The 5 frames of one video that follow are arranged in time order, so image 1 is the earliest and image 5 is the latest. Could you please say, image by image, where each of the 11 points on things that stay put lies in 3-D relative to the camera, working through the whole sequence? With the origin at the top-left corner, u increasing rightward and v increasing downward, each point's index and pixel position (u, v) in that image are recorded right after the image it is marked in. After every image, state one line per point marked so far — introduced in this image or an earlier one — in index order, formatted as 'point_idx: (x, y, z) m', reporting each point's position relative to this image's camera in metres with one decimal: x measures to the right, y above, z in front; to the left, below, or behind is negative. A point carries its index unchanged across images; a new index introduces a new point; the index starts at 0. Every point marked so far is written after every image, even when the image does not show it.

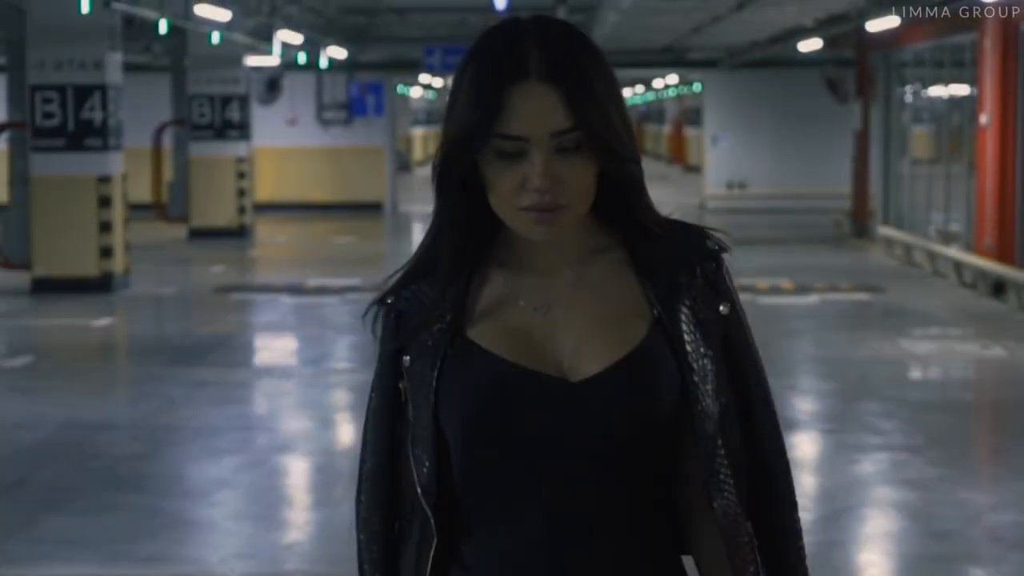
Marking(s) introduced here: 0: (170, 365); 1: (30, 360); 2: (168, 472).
0: (-2.4, -0.5, +10.1) m
1: (-3.4, -0.5, +10.1) m
2: (-1.9, -1.0, +8.0) m
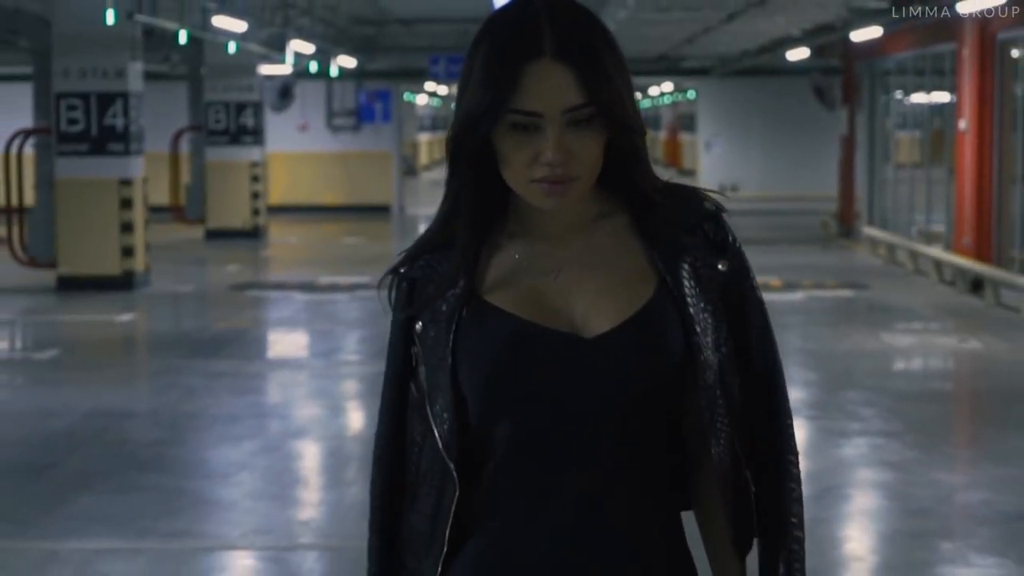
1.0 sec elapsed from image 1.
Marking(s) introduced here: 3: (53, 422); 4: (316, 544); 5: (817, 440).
0: (-2.4, -0.5, +10.6) m
1: (-3.4, -0.5, +10.6) m
2: (-1.9, -1.0, +8.5) m
3: (-2.9, -0.9, +9.0) m
4: (-1.0, -1.3, +7.2) m
5: (+1.9, -0.9, +8.7) m
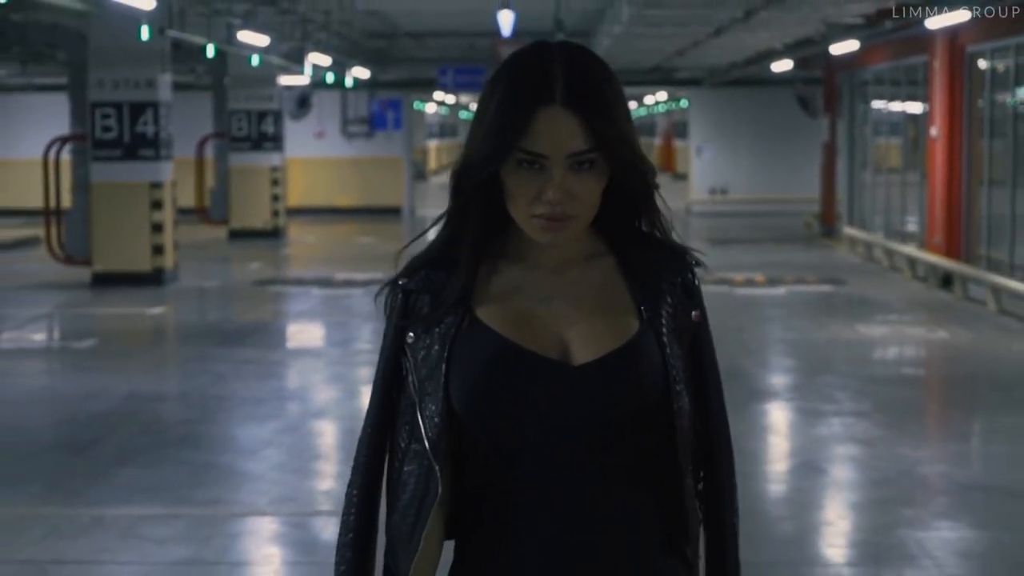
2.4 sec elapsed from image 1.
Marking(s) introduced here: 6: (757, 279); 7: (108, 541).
0: (-2.4, -0.5, +11.4) m
1: (-3.4, -0.4, +11.4) m
2: (-1.9, -1.0, +9.3) m
3: (-2.9, -0.8, +9.8) m
4: (-1.0, -1.3, +7.9) m
5: (+1.9, -0.9, +9.4) m
6: (+2.7, +0.1, +15.4) m
7: (-2.2, -1.4, +7.5) m
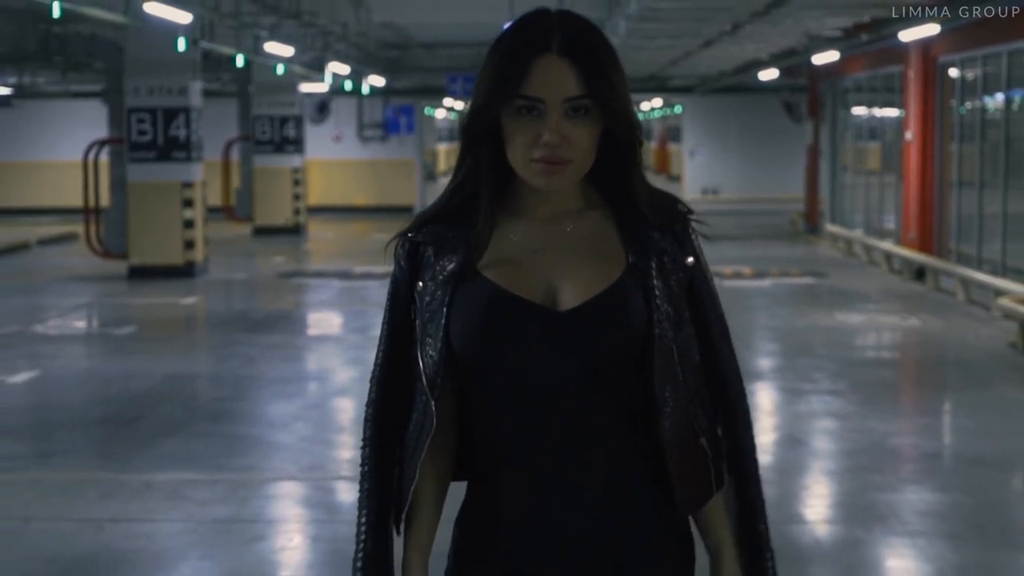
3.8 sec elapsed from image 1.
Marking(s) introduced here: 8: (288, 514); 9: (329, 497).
0: (-2.3, -0.4, +12.2) m
1: (-3.3, -0.4, +12.3) m
2: (-1.9, -0.9, +10.1) m
3: (-2.9, -0.7, +10.7) m
4: (-0.9, -1.2, +8.8) m
5: (+2.0, -0.8, +10.3) m
6: (+2.7, +0.2, +16.2) m
7: (-2.1, -1.3, +8.4) m
8: (-1.3, -1.3, +8.2) m
9: (-1.1, -1.3, +8.5) m
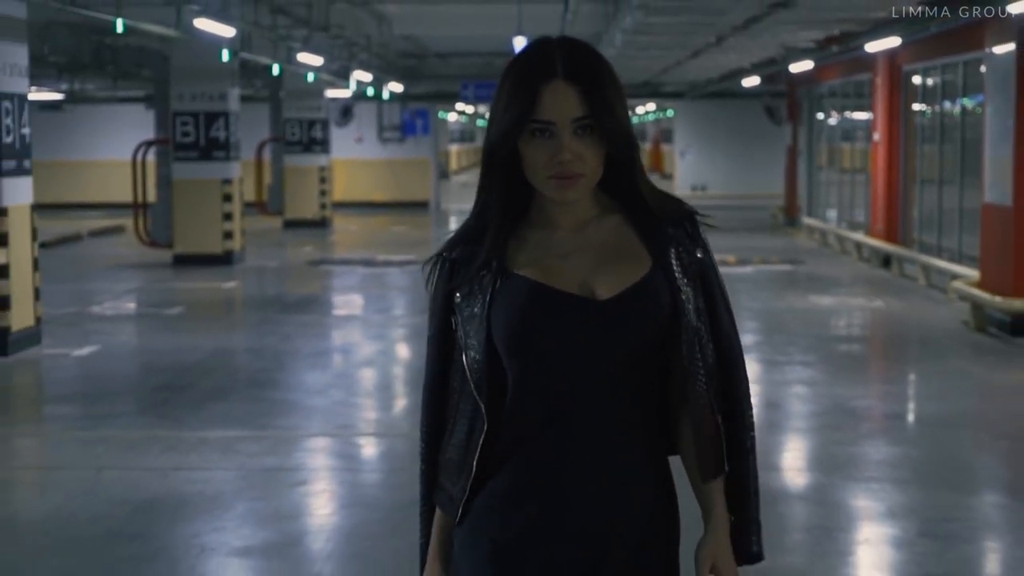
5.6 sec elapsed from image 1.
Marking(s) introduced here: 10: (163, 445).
0: (-2.3, -0.3, +13.5) m
1: (-3.3, -0.2, +13.6) m
2: (-1.8, -0.8, +11.4) m
3: (-2.8, -0.6, +11.9) m
4: (-0.9, -1.0, +10.1) m
5: (+2.0, -0.7, +11.5) m
6: (+2.8, +0.3, +17.5) m
7: (-2.1, -1.1, +9.7) m
8: (-1.2, -1.2, +9.5) m
9: (-1.0, -1.1, +9.7) m
10: (-2.4, -1.1, +9.8) m
